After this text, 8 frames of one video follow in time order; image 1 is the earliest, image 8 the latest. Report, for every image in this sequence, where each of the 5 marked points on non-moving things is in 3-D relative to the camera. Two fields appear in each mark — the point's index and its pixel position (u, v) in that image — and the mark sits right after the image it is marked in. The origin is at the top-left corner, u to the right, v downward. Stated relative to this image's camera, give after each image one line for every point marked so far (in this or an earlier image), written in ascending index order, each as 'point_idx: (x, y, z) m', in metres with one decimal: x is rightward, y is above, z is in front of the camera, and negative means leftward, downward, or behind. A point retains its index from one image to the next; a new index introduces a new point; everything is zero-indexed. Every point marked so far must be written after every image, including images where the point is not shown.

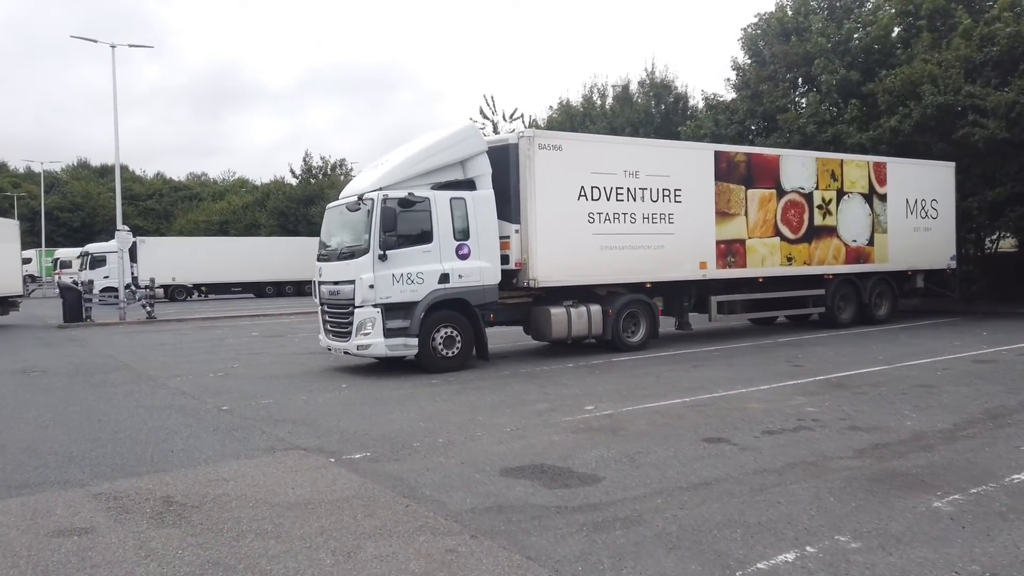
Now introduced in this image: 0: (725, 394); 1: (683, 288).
0: (+2.7, -1.4, +9.4) m
1: (+3.6, 0.0, +15.5) m
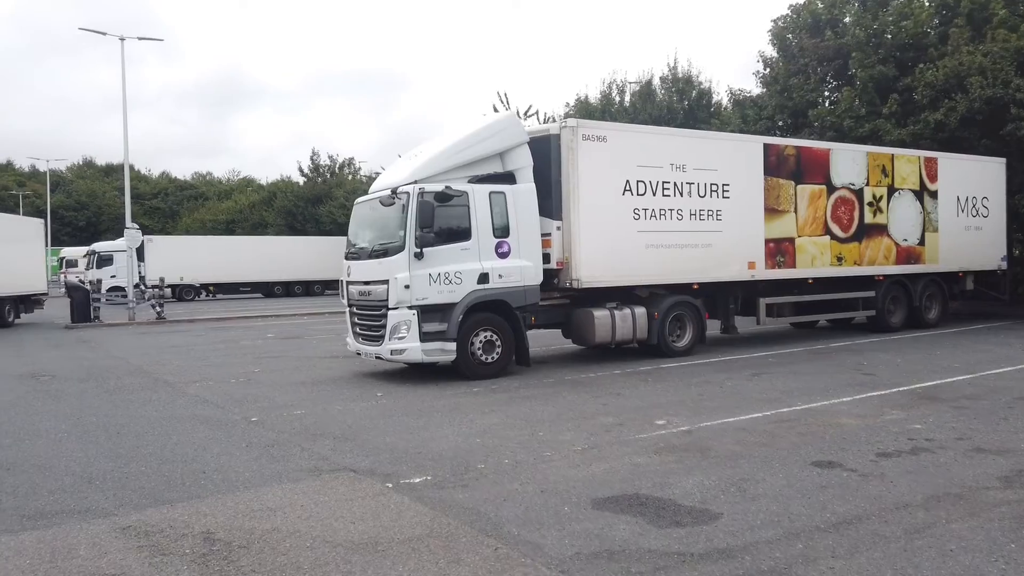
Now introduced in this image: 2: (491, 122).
0: (+3.4, -1.4, +8.5) m
1: (+4.3, 0.0, +14.6) m
2: (-0.3, +2.8, +12.4) m
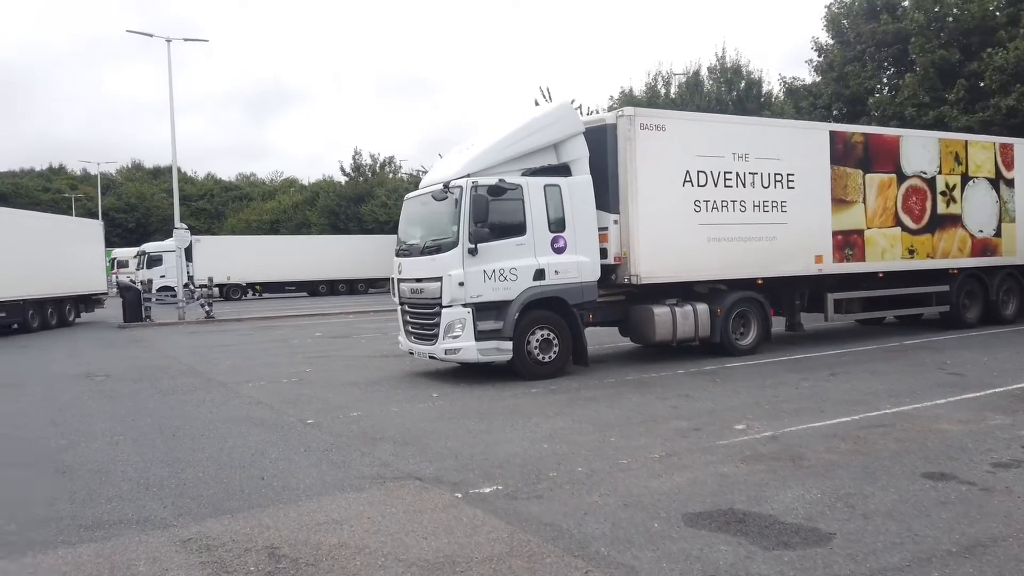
0: (+4.1, -1.3, +7.9) m
1: (+5.3, +0.1, +13.9) m
2: (+0.6, +2.8, +11.9) m
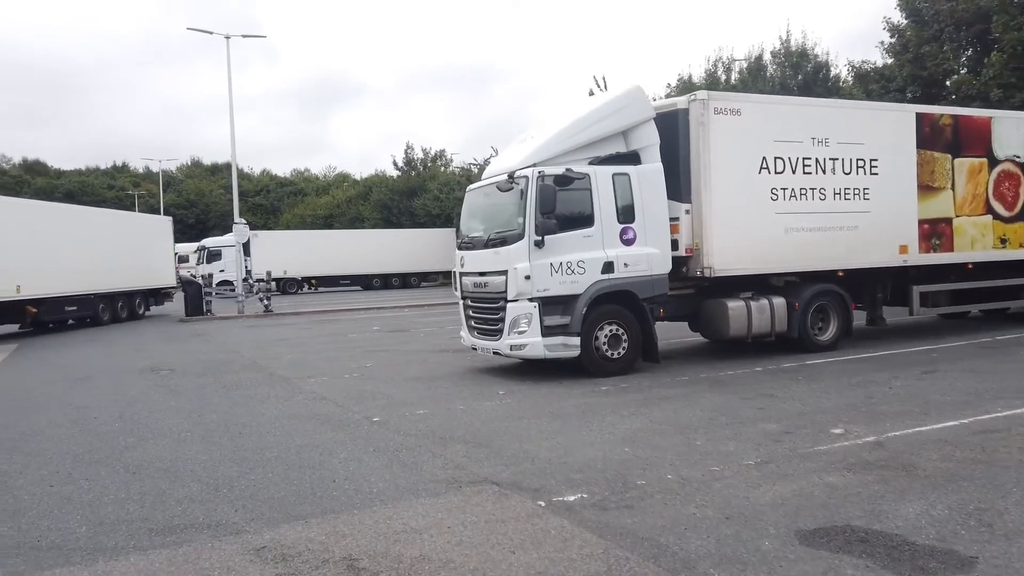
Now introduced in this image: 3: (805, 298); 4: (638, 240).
0: (+4.9, -1.2, +7.2) m
1: (+6.4, +0.2, +13.1) m
2: (+1.6, +2.9, +11.4) m
3: (+4.8, -0.2, +12.1) m
4: (+1.9, +0.7, +11.1) m
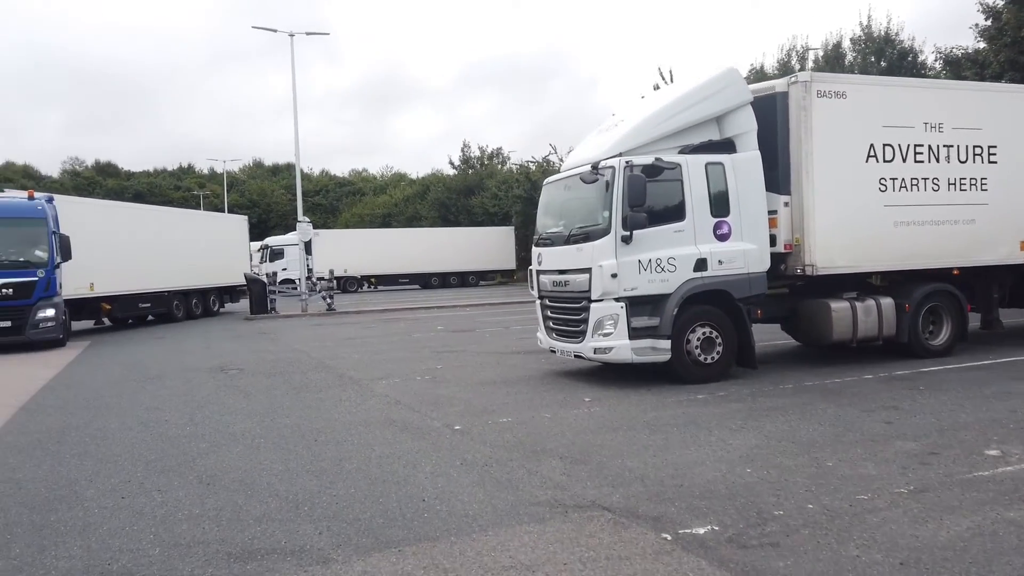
0: (+5.7, -1.2, +6.2) m
1: (+7.7, +0.2, +12.0) m
2: (+2.8, +2.9, +10.6) m
3: (+6.0, -0.2, +11.1) m
4: (+3.0, +0.7, +10.2) m
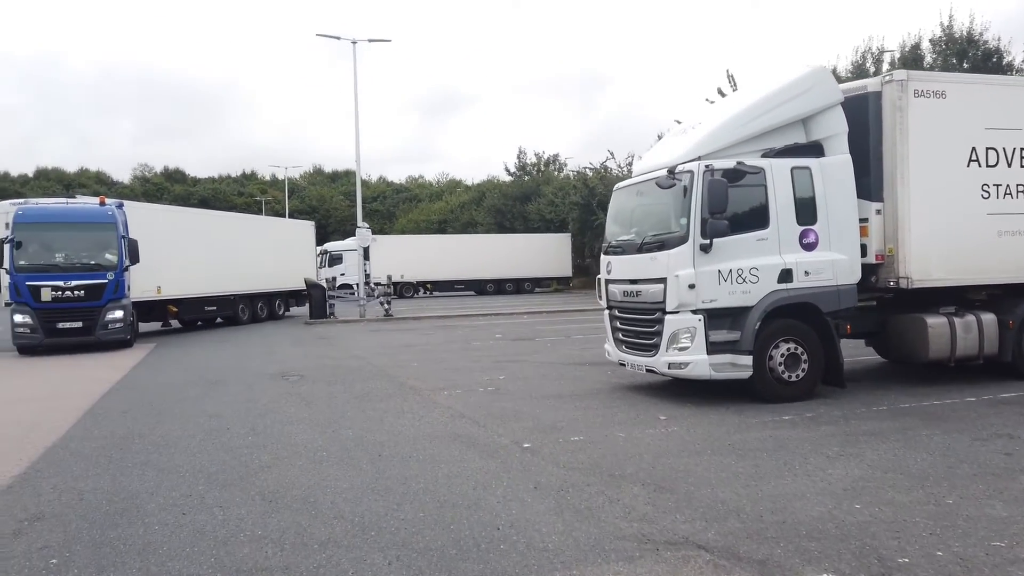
0: (+6.3, -1.4, +5.3) m
1: (+8.8, 0.0, +10.9) m
2: (+3.7, +2.8, +9.9) m
3: (+7.0, -0.4, +10.2) m
4: (+4.0, +0.6, +9.6) m
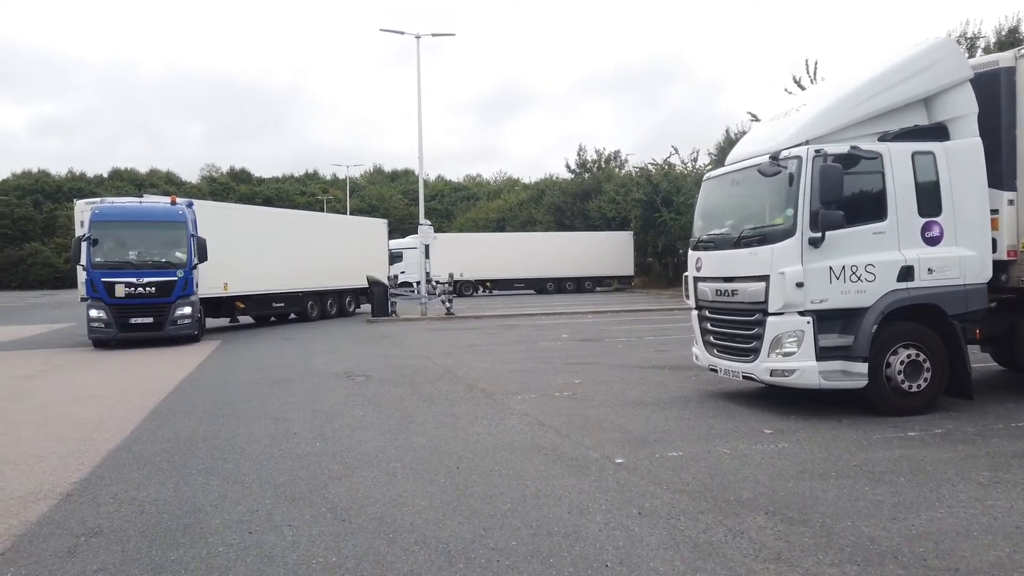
0: (+7.0, -1.4, +4.1) m
1: (+9.8, -0.1, +9.5) m
2: (+4.8, +2.8, +8.9) m
3: (+8.0, -0.4, +8.9) m
4: (+4.9, +0.6, +8.5) m
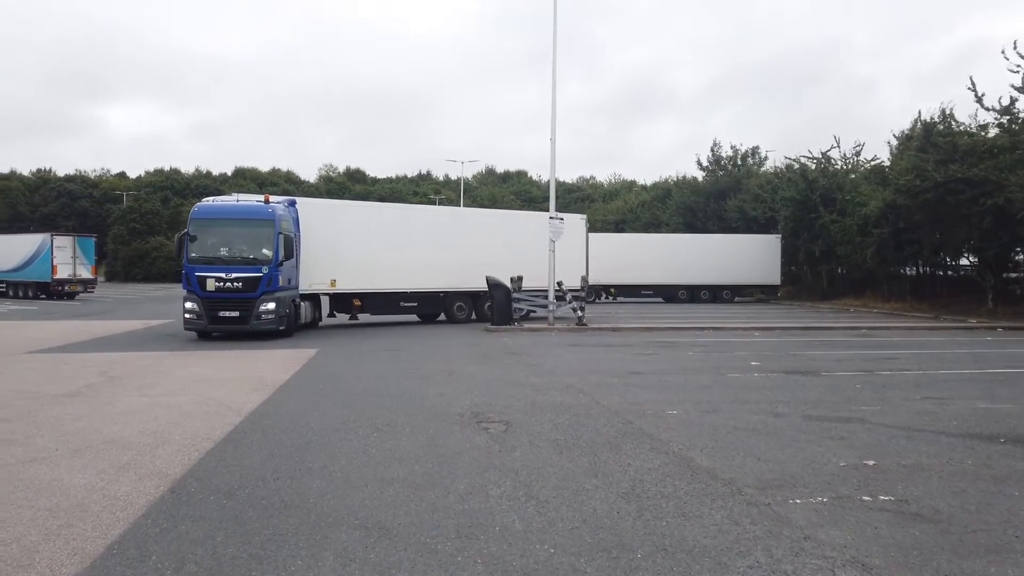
0: (+8.2, -1.7, -1.6) m
1: (+11.8, -0.4, +3.4) m
2: (+6.7, +2.5, +3.5) m
3: (+9.8, -0.7, +3.0) m
4: (+6.8, +0.3, +3.0) m
